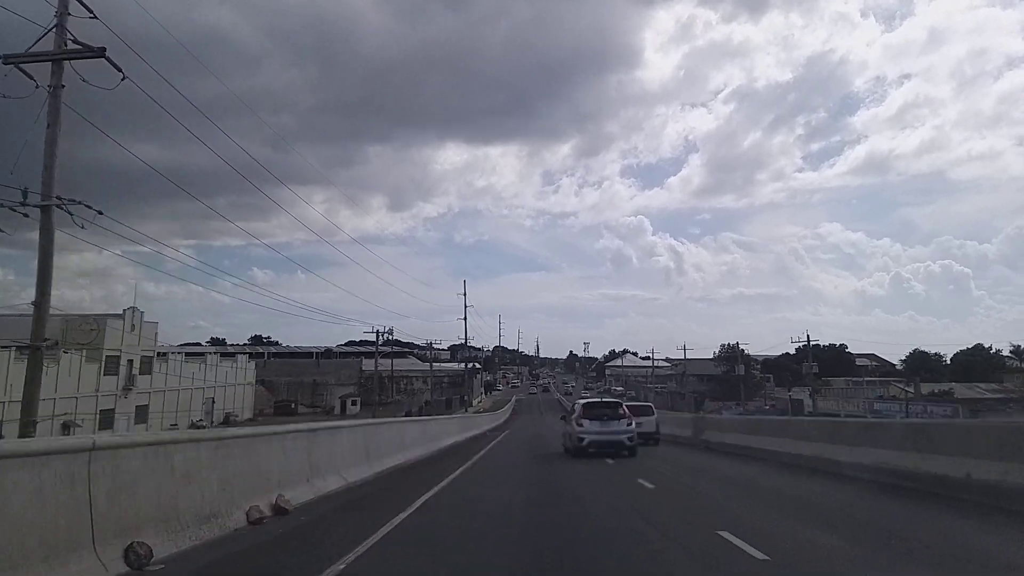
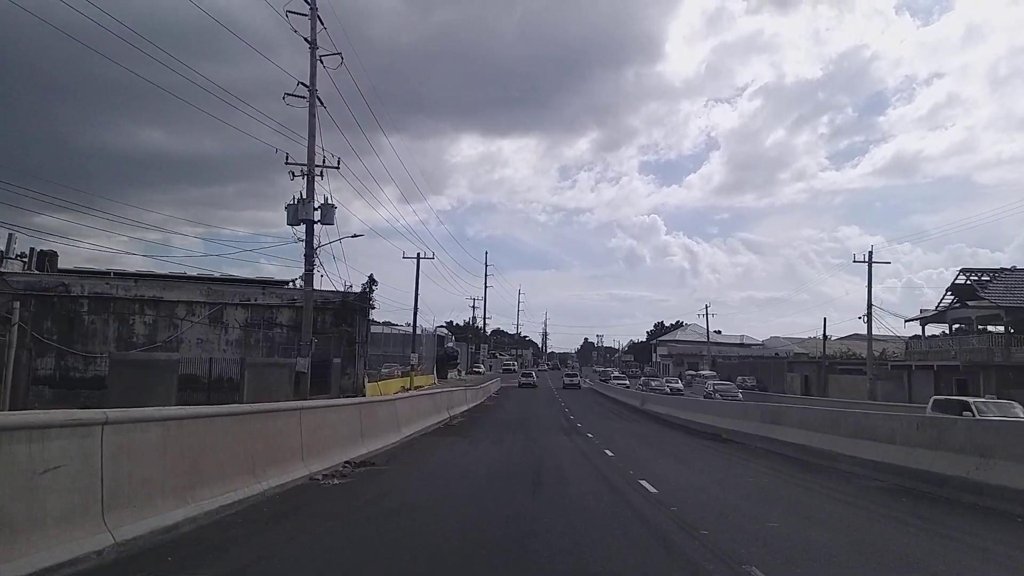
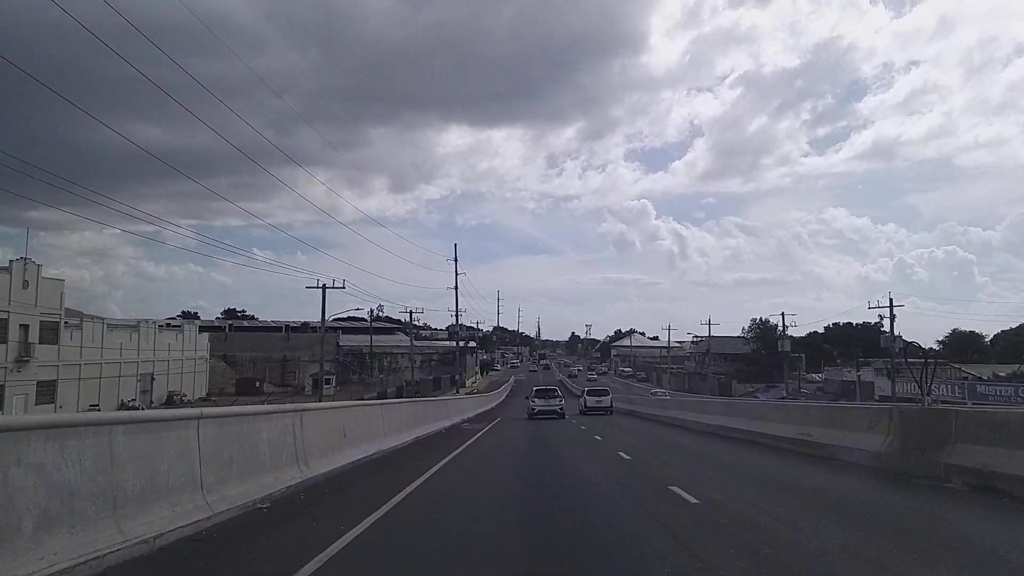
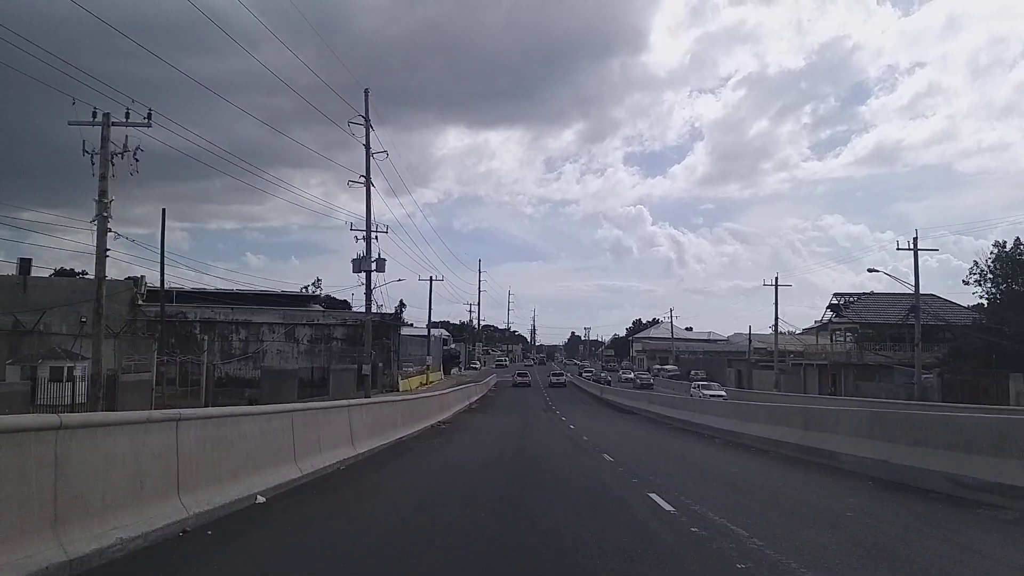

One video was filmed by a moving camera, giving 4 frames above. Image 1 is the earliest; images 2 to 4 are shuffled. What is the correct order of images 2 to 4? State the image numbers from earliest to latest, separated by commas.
3, 4, 2
